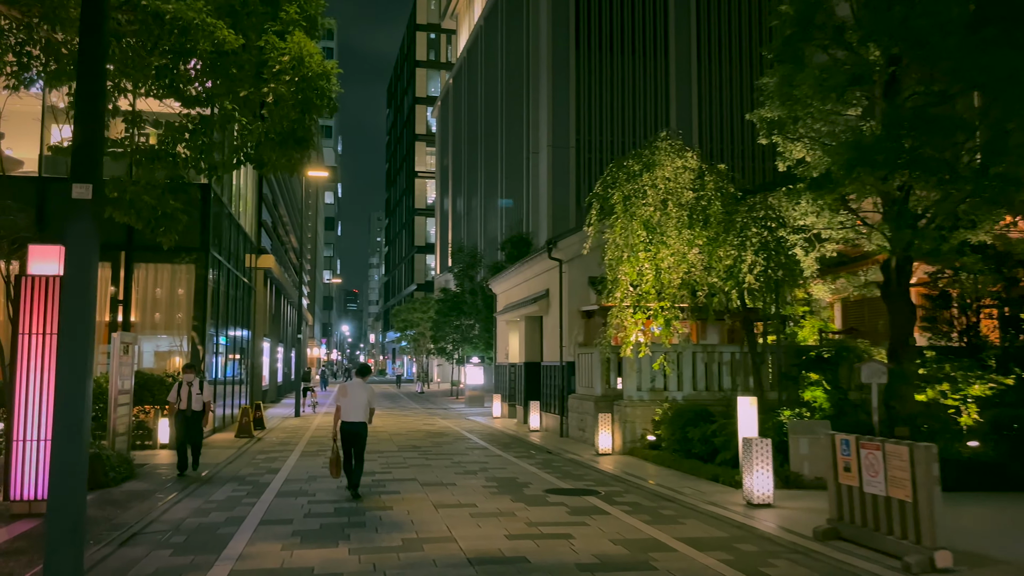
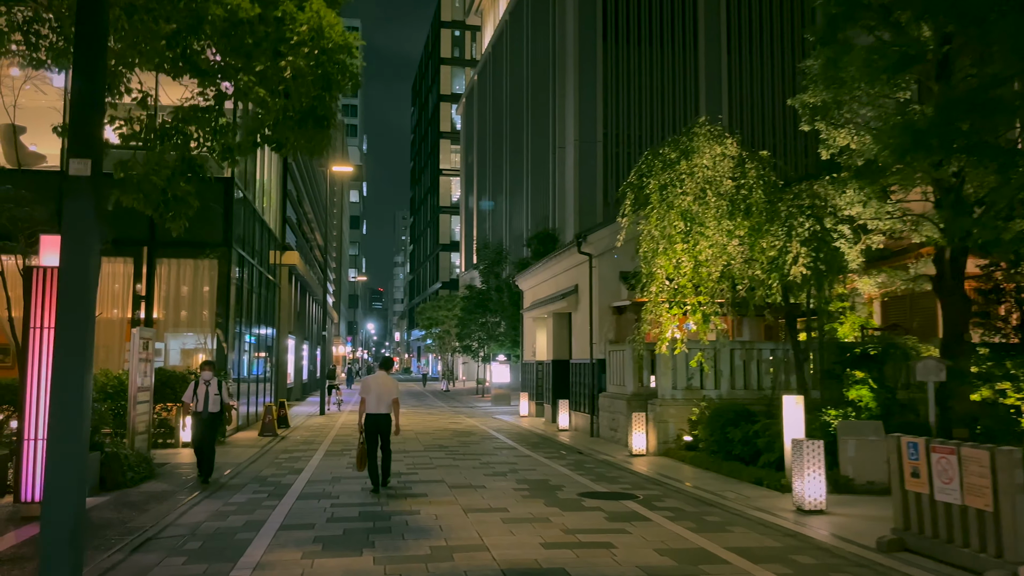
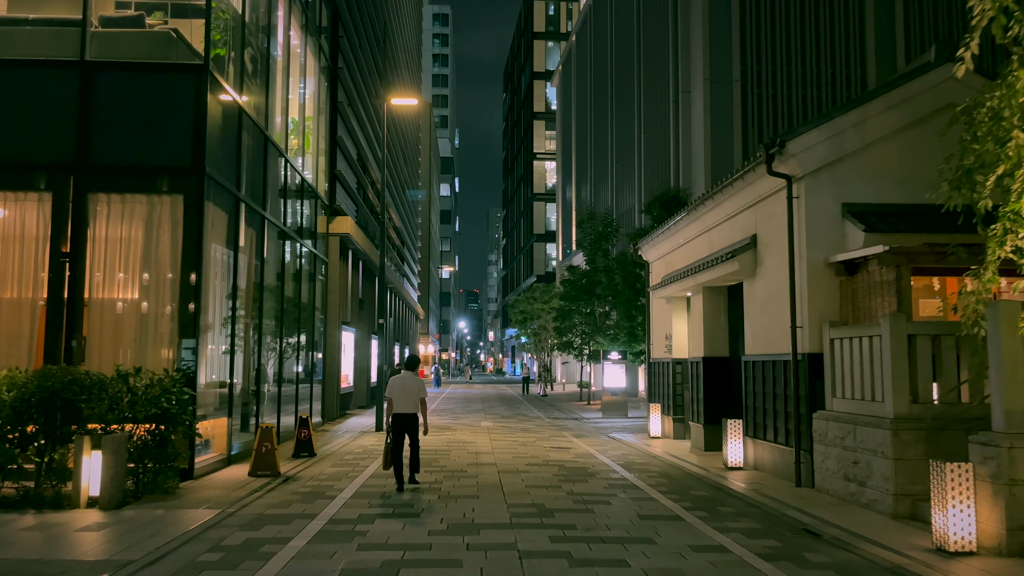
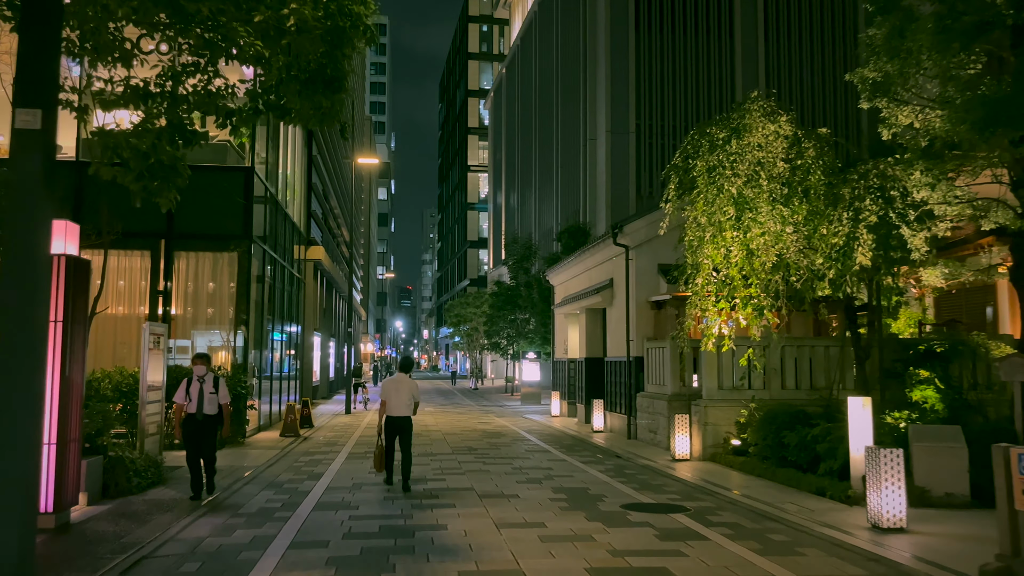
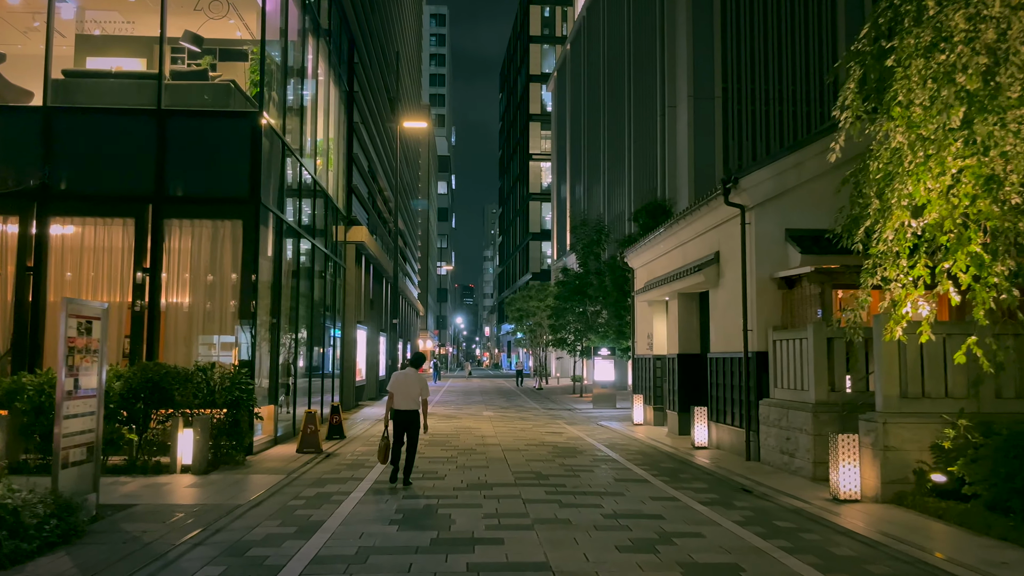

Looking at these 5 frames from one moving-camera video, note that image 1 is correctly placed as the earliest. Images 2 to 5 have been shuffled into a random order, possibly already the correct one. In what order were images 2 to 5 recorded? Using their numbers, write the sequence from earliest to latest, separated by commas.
2, 4, 5, 3
